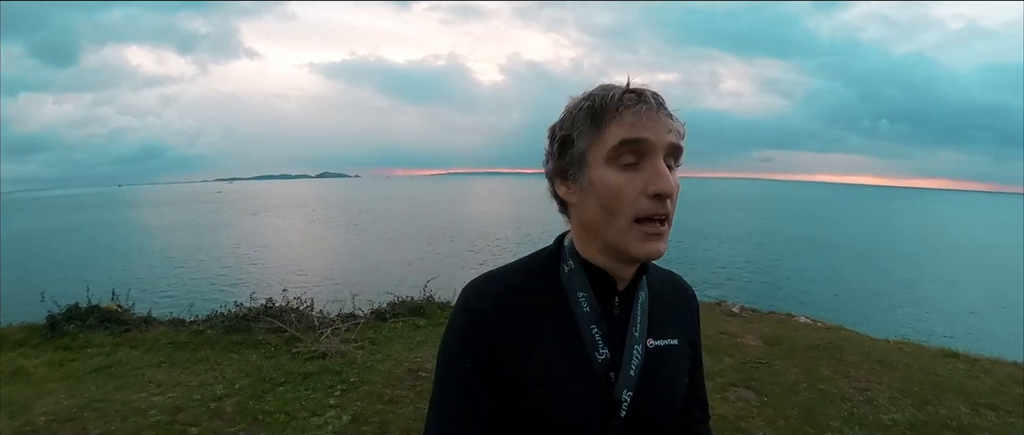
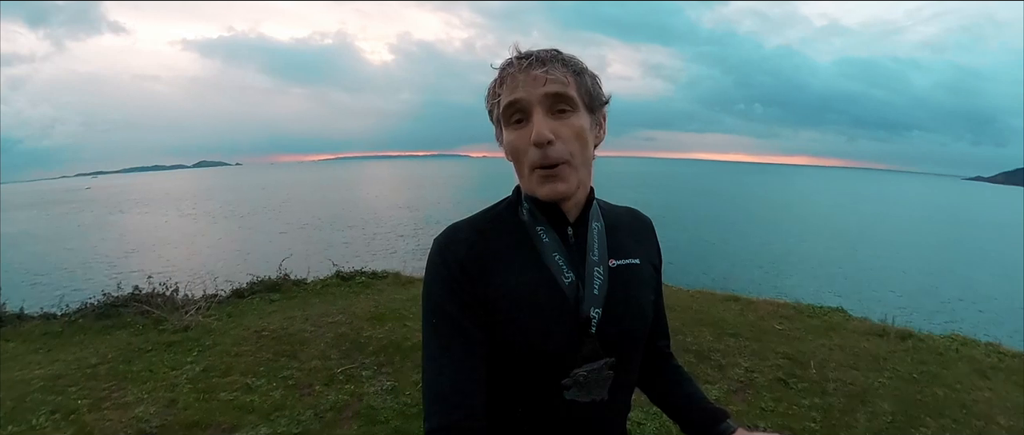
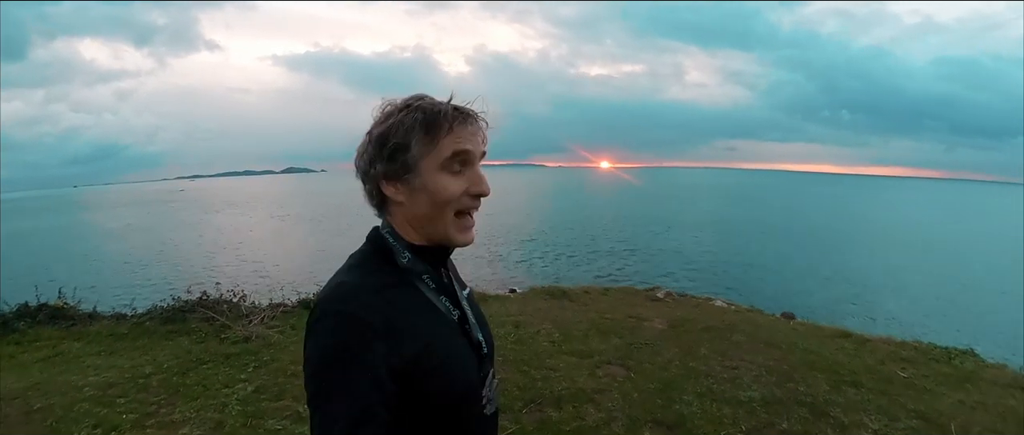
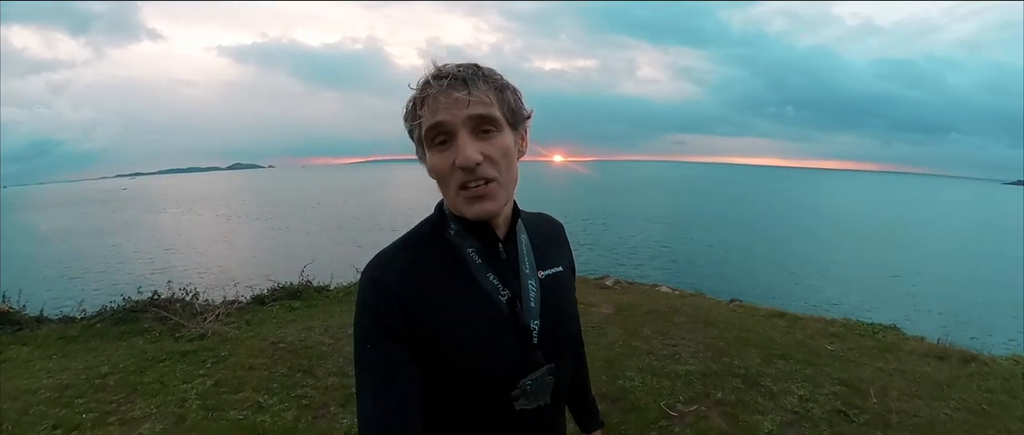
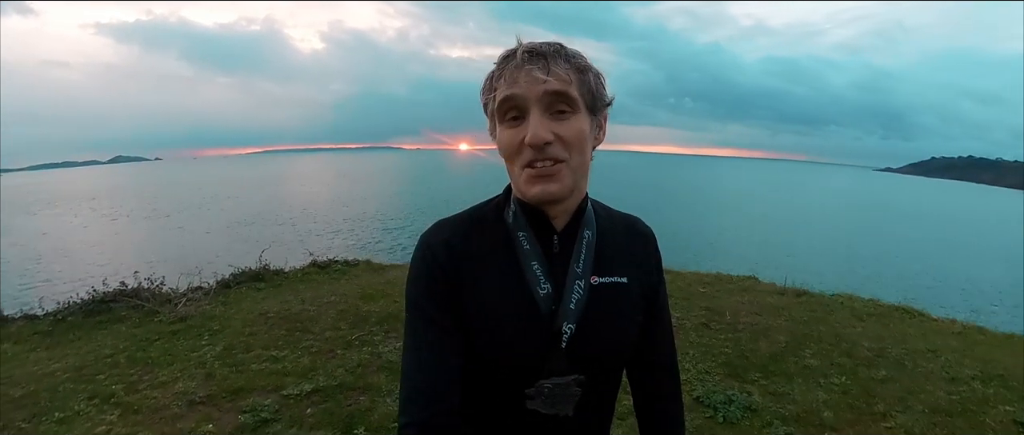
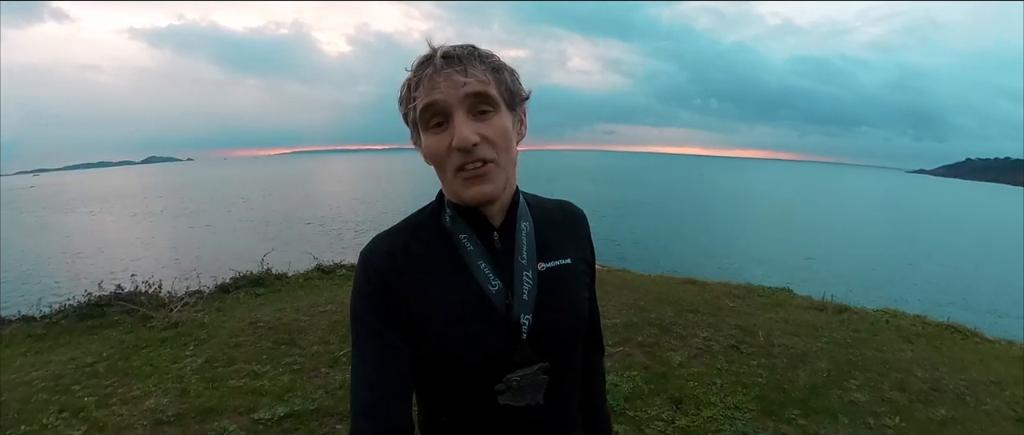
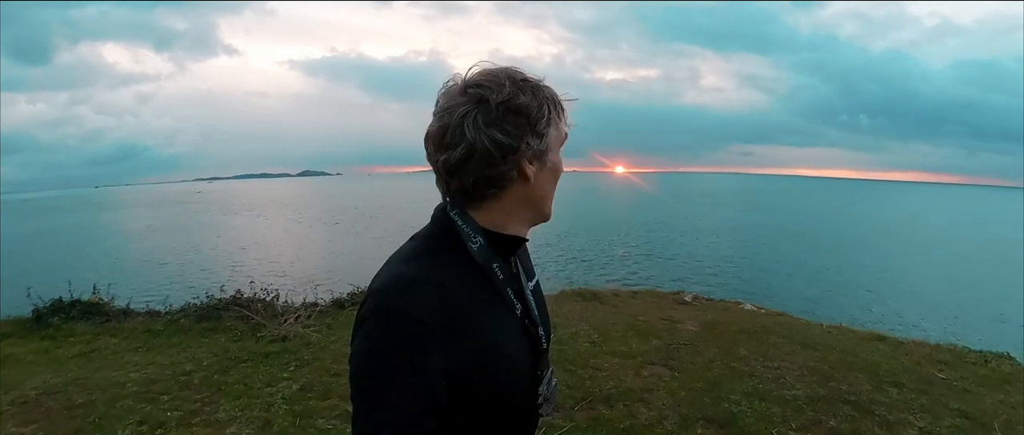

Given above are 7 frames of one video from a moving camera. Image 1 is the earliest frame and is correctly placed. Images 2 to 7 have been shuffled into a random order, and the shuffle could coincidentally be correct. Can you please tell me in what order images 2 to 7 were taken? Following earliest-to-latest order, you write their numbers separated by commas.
7, 3, 4, 2, 6, 5
